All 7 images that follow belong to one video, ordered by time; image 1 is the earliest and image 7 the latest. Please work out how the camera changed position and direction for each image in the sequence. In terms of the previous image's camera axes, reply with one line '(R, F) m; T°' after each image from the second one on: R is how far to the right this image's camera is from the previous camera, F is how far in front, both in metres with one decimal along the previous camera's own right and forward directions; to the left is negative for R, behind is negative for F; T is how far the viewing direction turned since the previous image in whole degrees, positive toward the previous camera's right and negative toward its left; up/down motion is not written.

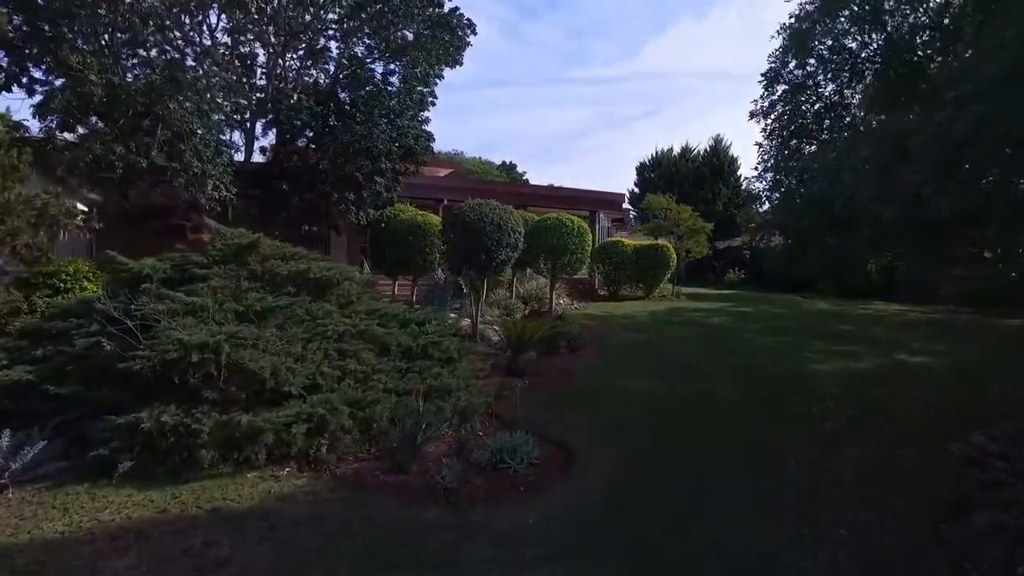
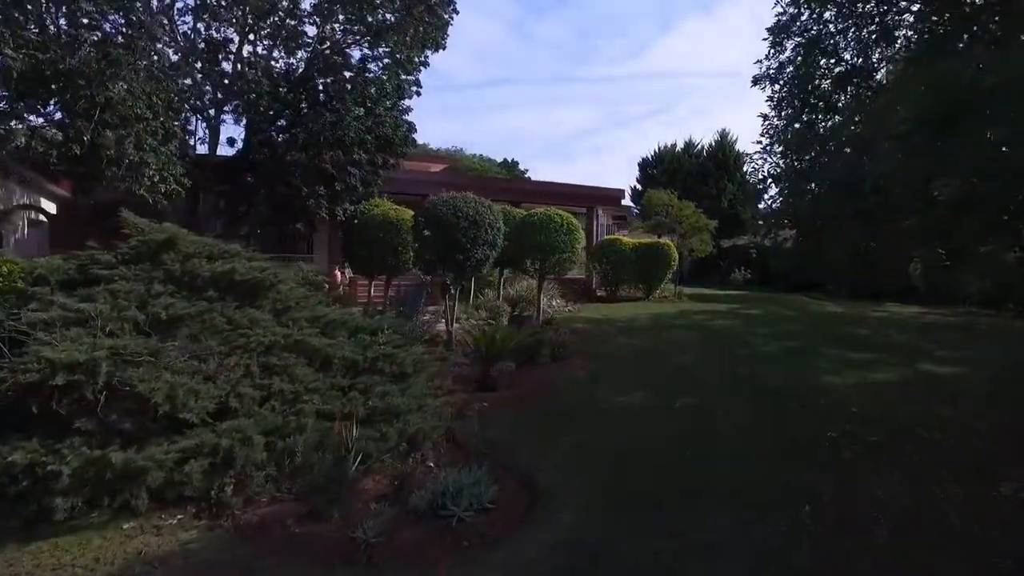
(+0.5, +1.1) m; -1°
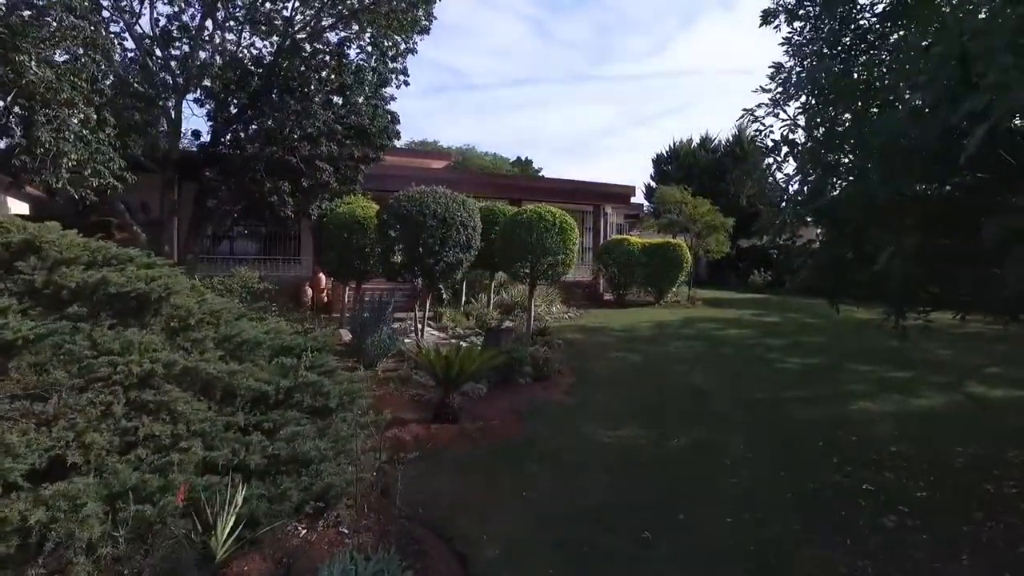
(+0.6, +1.3) m; -2°
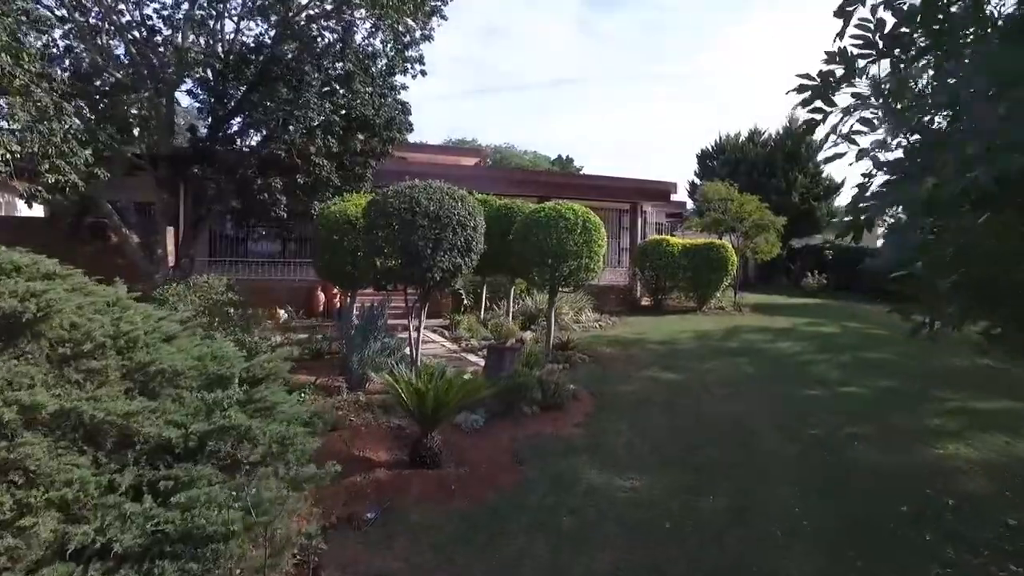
(+0.5, +1.3) m; -4°
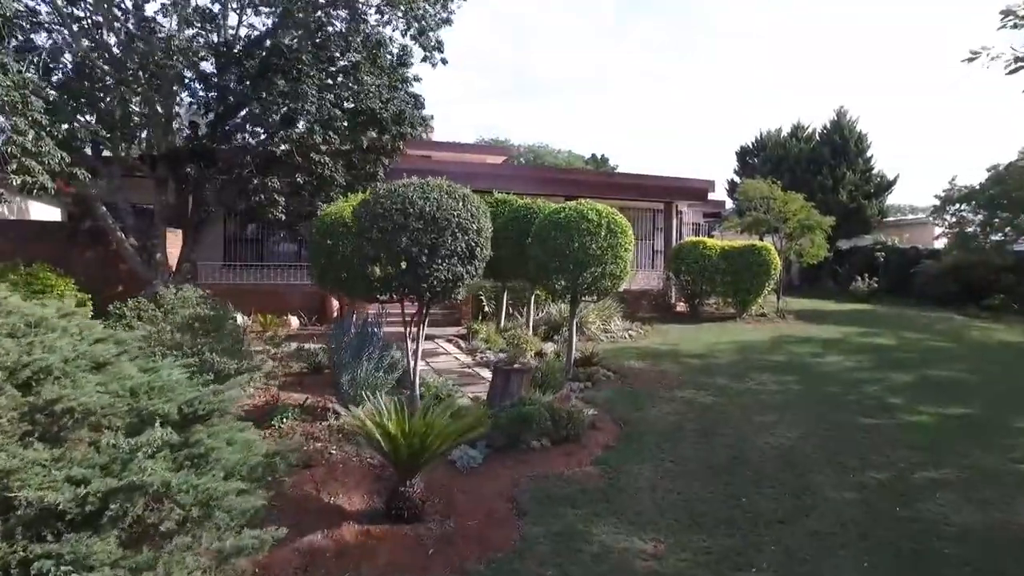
(+0.3, +1.0) m; -3°
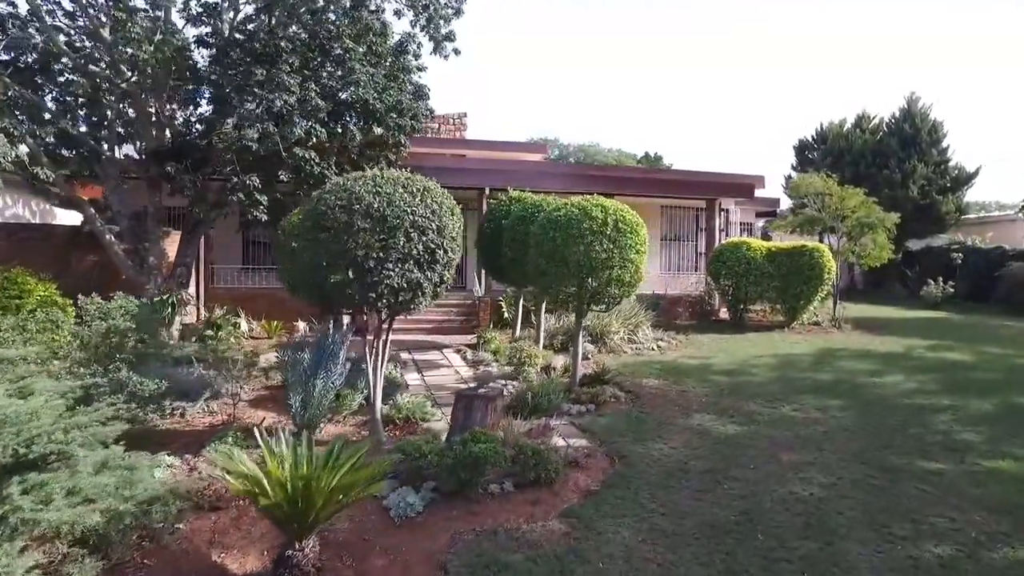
(+0.8, +1.1) m; -5°
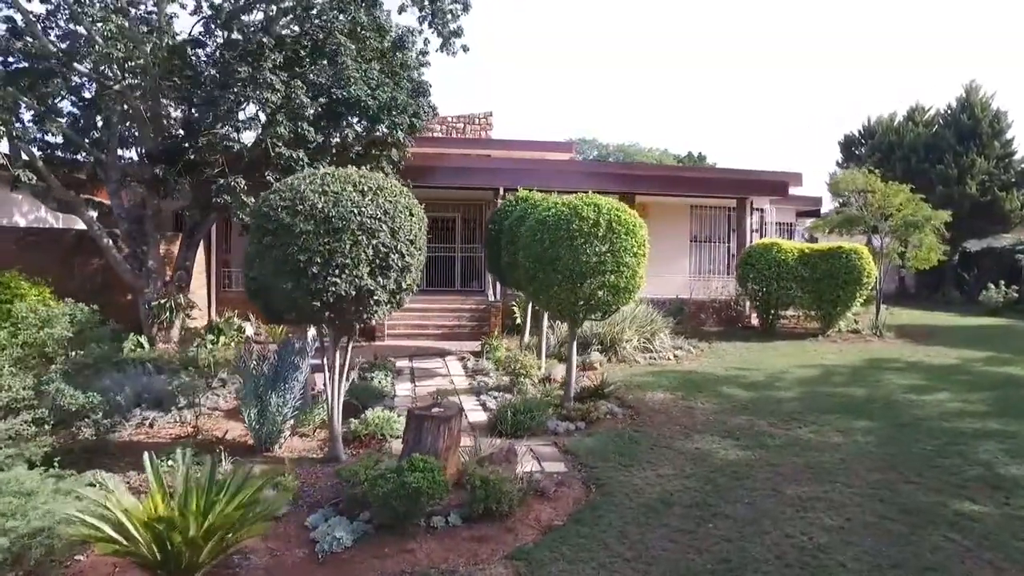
(+0.7, +0.6) m; -4°
